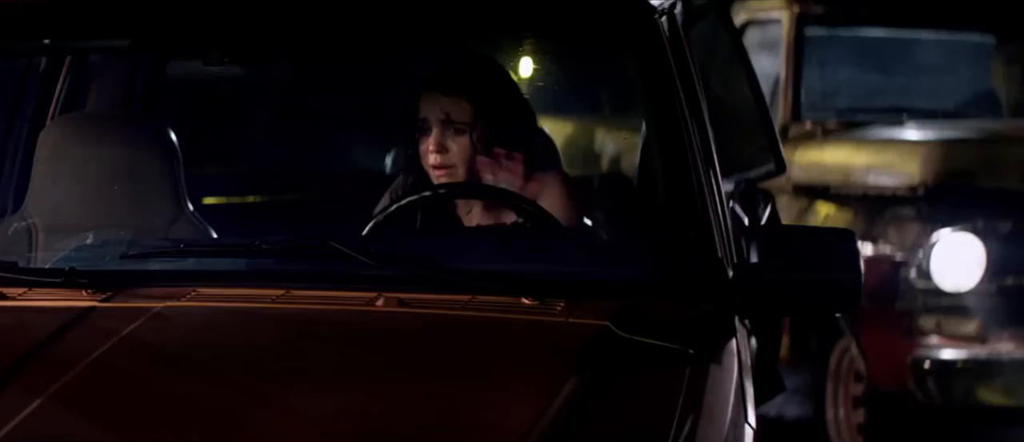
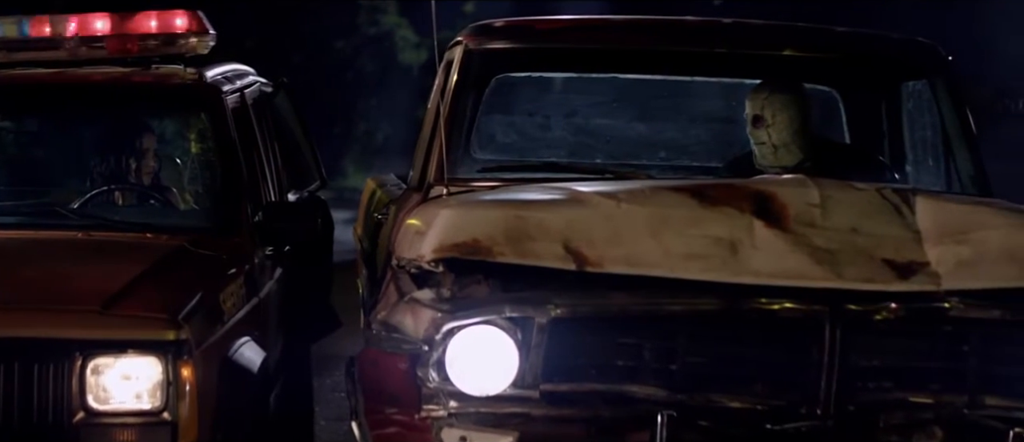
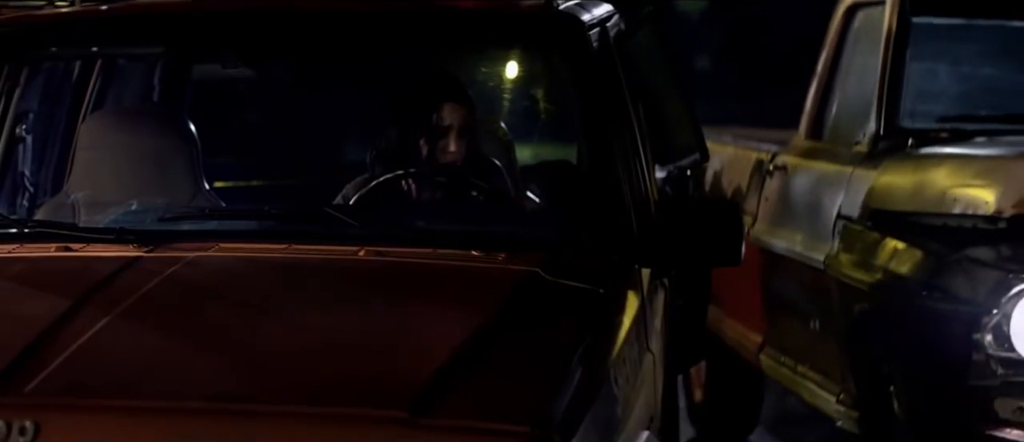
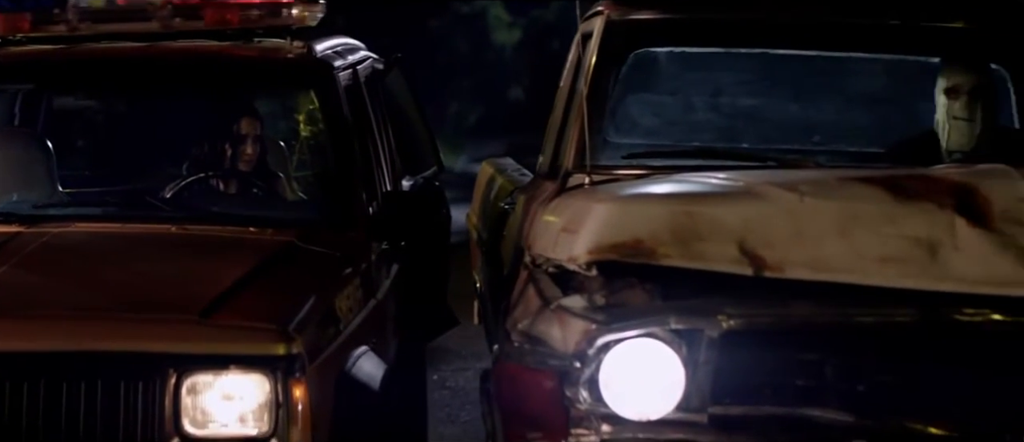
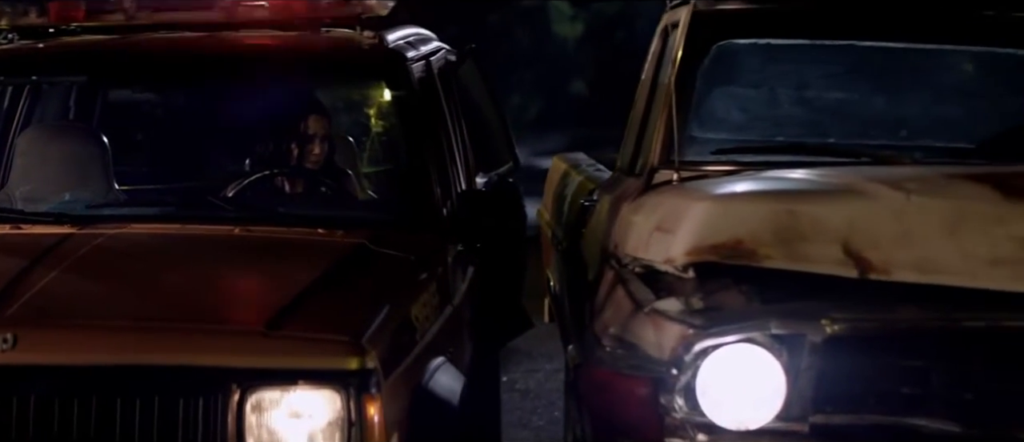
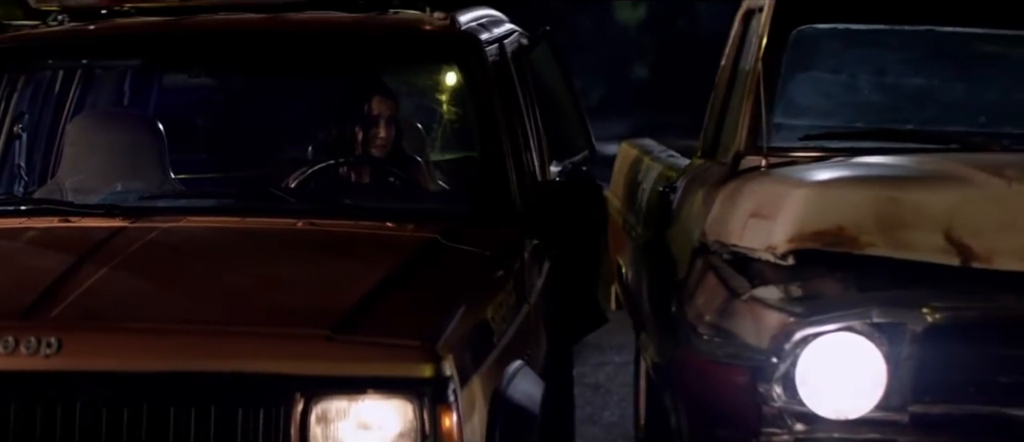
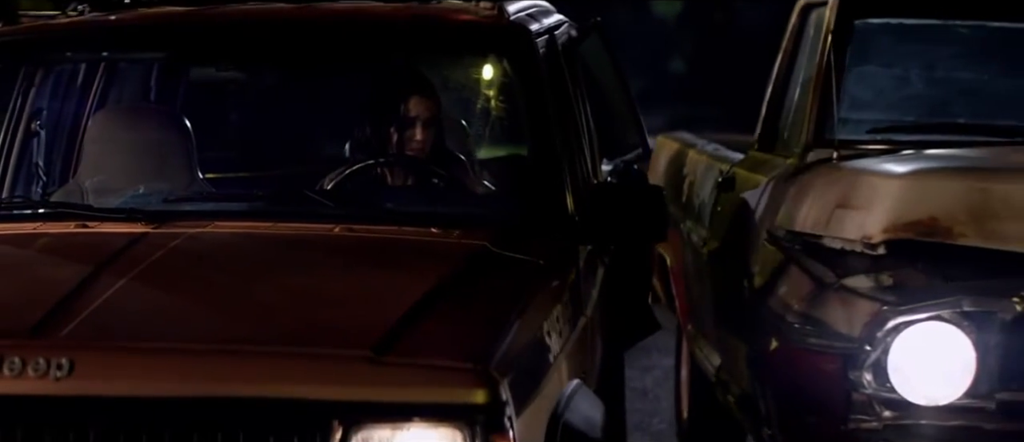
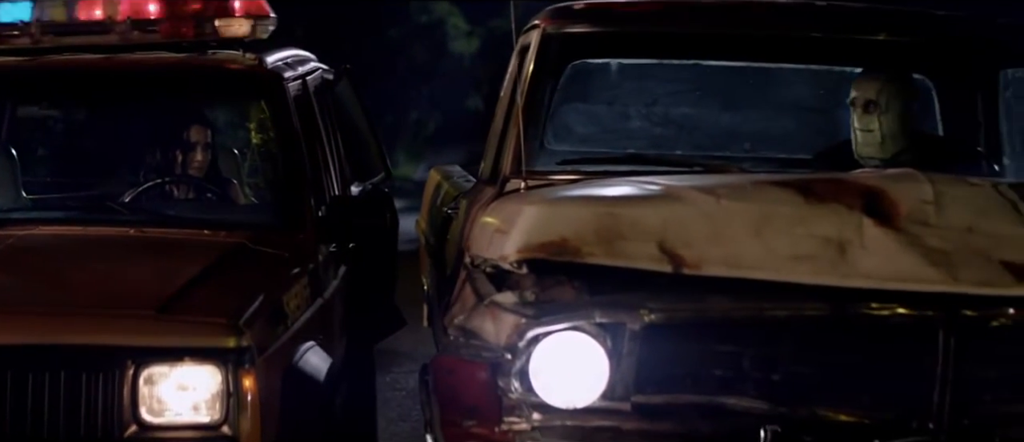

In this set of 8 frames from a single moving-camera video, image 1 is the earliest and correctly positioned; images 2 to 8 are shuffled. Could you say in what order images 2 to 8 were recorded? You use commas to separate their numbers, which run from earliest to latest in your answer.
3, 7, 6, 5, 4, 8, 2
